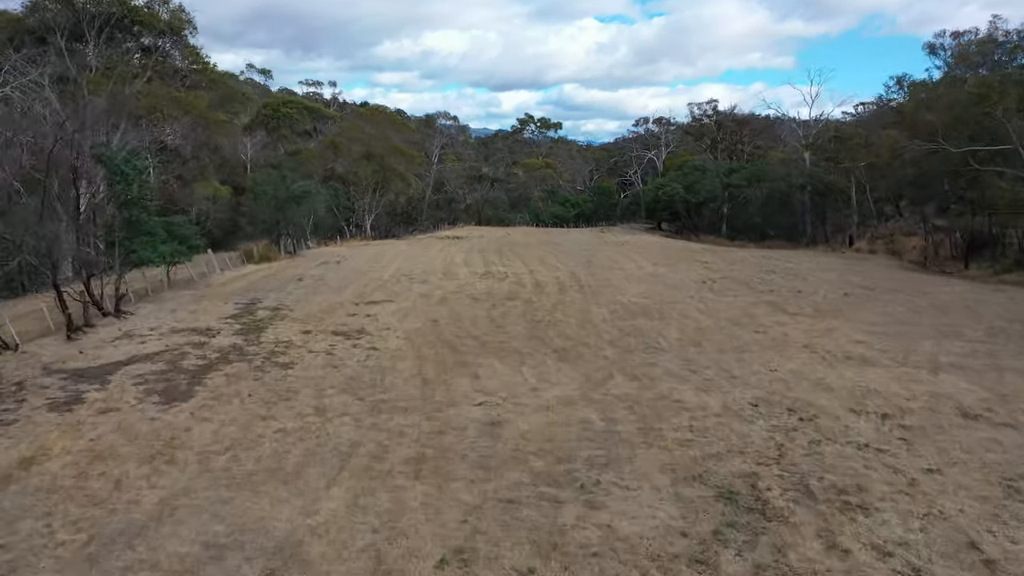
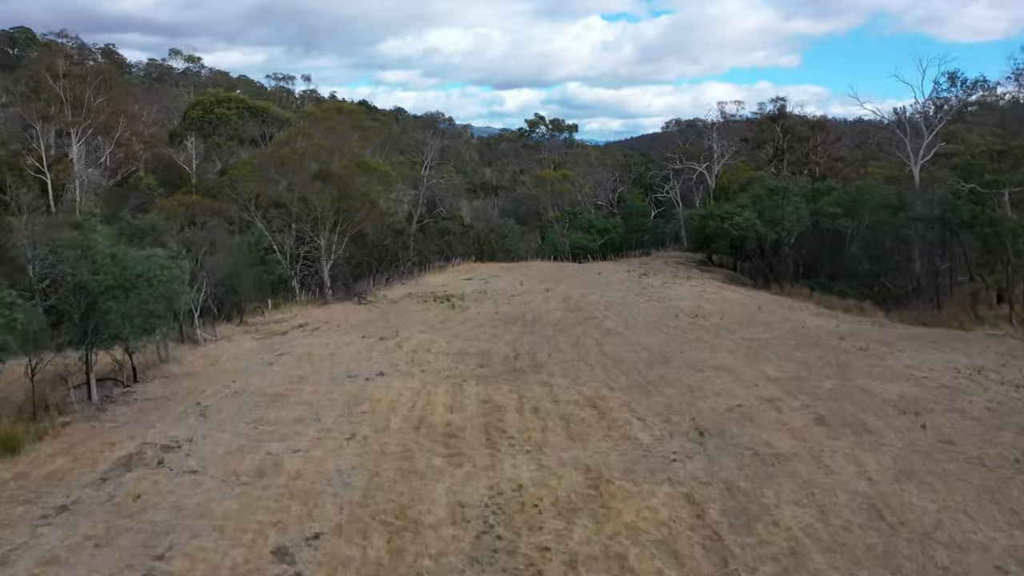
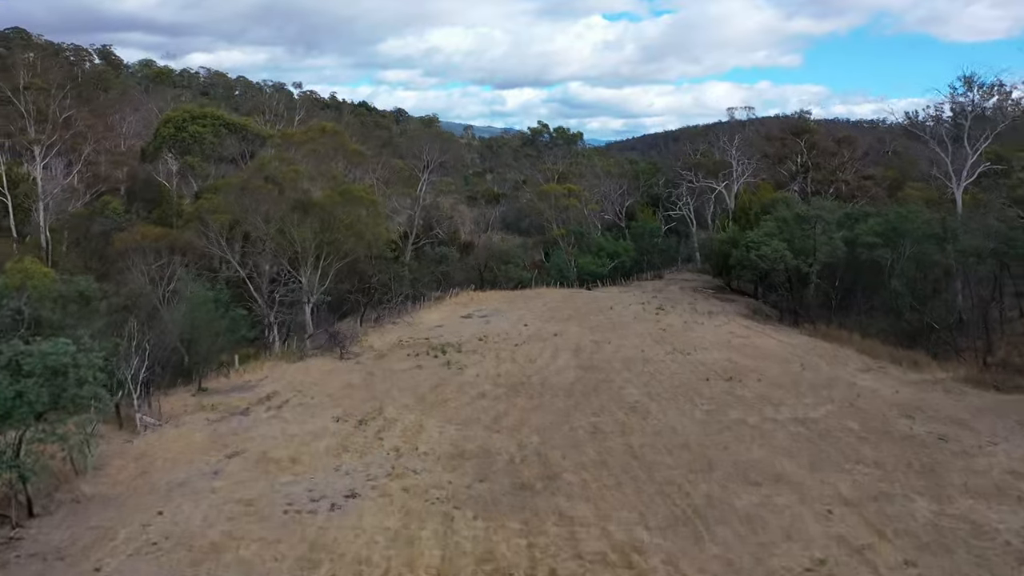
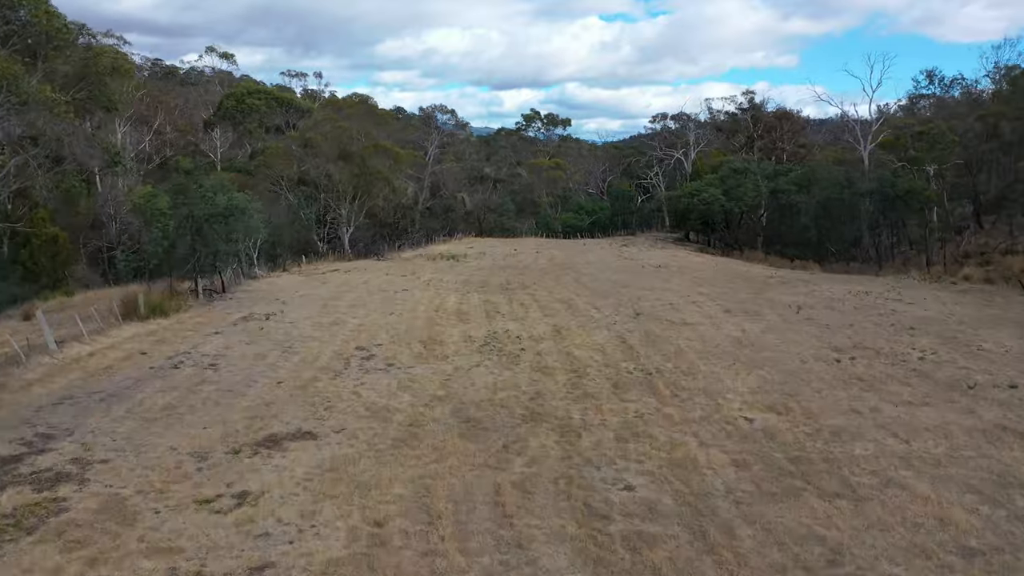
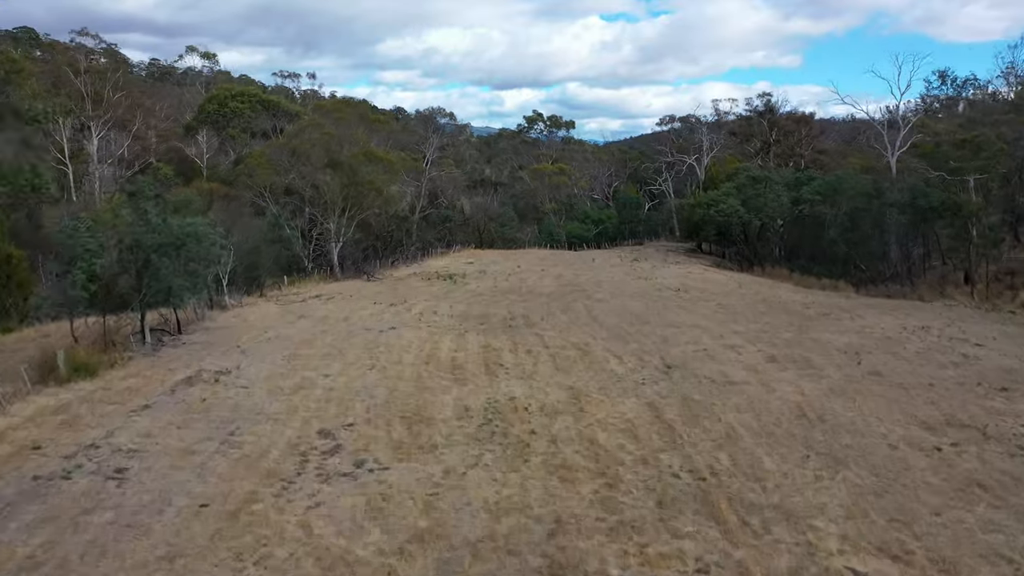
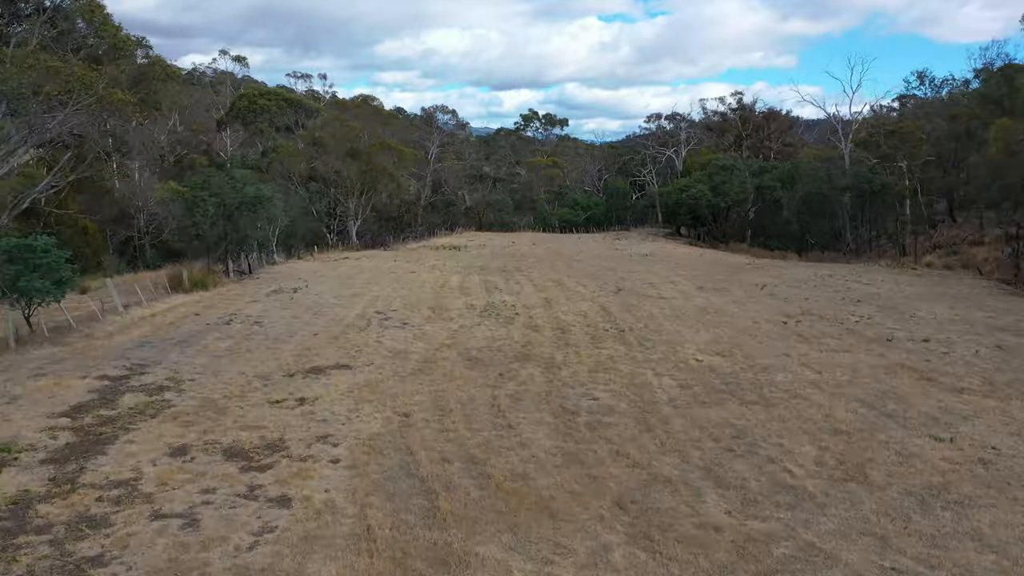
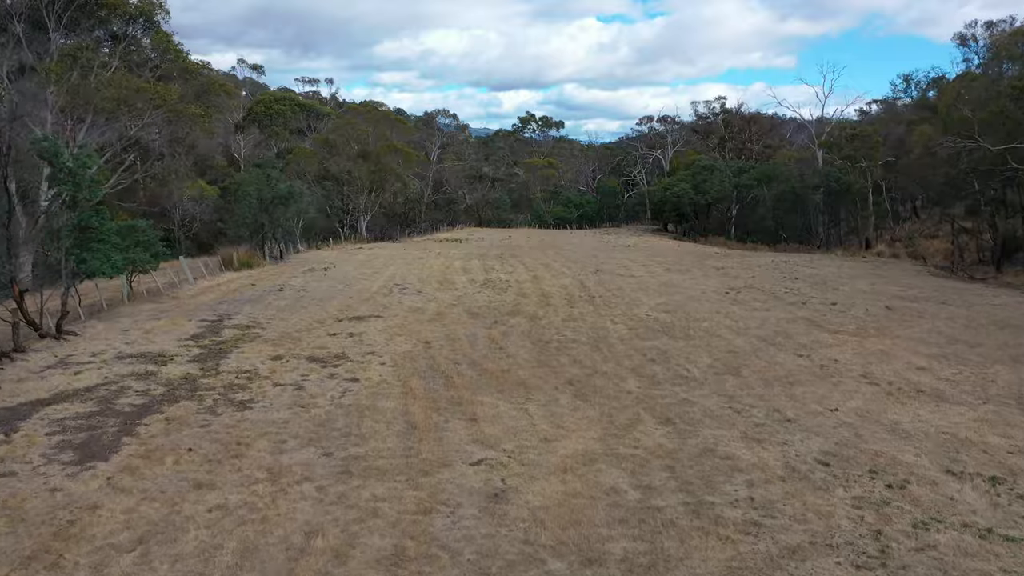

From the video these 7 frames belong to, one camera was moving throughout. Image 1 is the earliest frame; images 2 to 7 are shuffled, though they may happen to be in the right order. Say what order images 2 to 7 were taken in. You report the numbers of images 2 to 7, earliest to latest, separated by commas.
7, 6, 4, 5, 2, 3
